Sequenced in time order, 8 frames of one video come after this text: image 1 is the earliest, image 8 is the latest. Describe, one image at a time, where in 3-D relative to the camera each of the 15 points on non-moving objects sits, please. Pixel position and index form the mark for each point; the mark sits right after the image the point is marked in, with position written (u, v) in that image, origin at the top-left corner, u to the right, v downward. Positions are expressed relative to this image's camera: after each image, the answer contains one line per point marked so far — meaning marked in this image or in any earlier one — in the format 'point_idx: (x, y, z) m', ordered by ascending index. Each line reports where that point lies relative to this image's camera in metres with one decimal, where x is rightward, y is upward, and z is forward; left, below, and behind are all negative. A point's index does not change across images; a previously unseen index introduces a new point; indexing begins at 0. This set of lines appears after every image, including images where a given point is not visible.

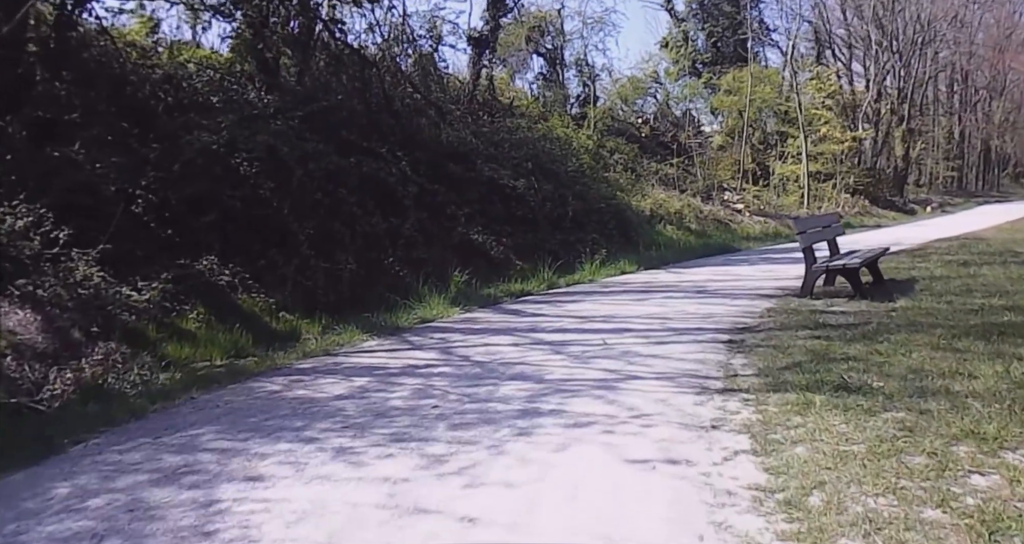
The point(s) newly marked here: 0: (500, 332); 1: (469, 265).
0: (-0.1, -0.5, +6.4) m
1: (-0.6, +0.1, +12.0) m
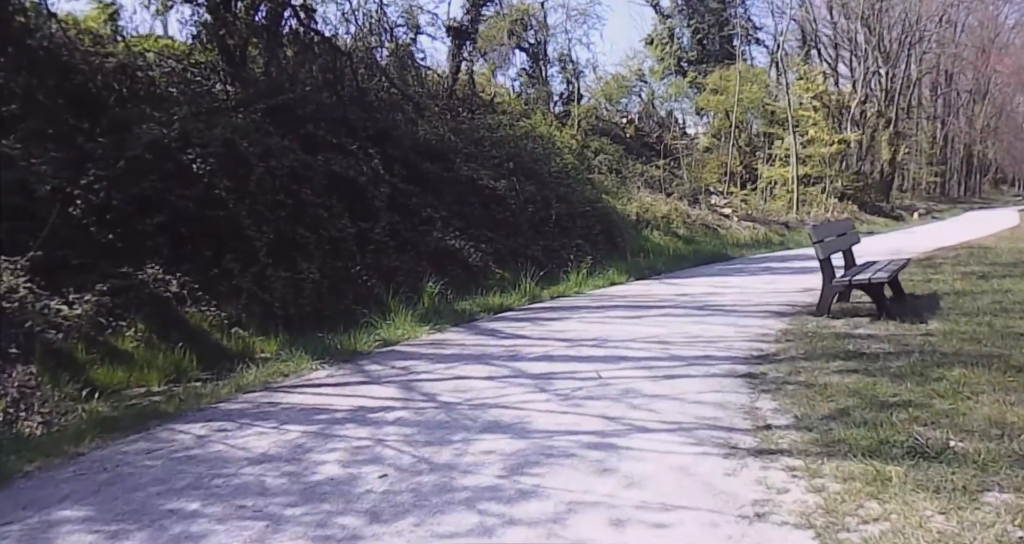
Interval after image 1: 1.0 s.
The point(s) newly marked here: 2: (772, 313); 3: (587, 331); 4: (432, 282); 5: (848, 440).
0: (-0.3, -0.6, +5.5) m
1: (-0.9, 0.0, +11.0) m
2: (+2.3, -0.4, +7.0) m
3: (+0.6, -0.5, +6.3) m
4: (-1.1, -0.1, +10.5) m
5: (+1.4, -0.7, +3.2) m
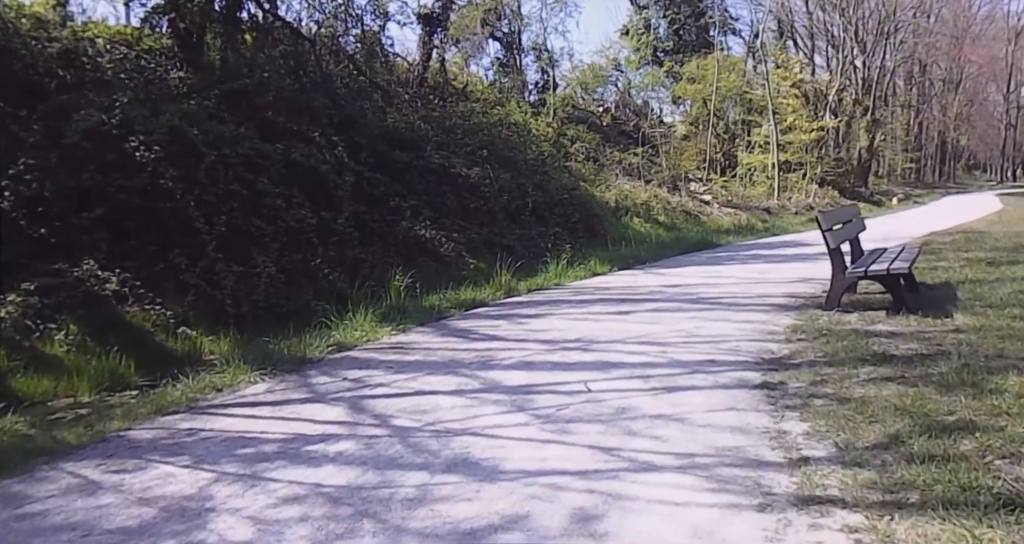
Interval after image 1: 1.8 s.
0: (-0.4, -0.6, +4.7) m
1: (-1.3, +0.1, +10.2) m
2: (+2.1, -0.3, +6.3) m
3: (+0.4, -0.4, +5.6) m
4: (-1.4, 0.0, +9.7) m
5: (+1.3, -0.7, +2.5) m
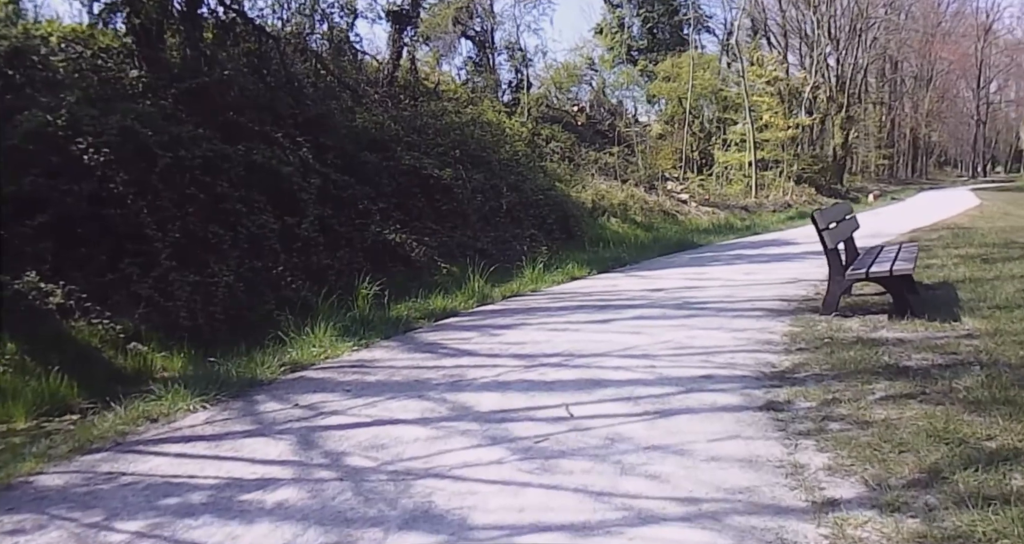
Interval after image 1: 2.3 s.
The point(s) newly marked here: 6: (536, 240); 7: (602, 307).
0: (-0.6, -0.6, +4.2) m
1: (-1.6, 0.0, +9.7) m
2: (+1.9, -0.3, +5.9) m
3: (+0.2, -0.5, +5.1) m
4: (-1.7, -0.1, +9.1) m
5: (+1.2, -0.7, +2.1) m
6: (+0.4, +0.5, +12.8) m
7: (+0.8, -0.3, +6.6) m
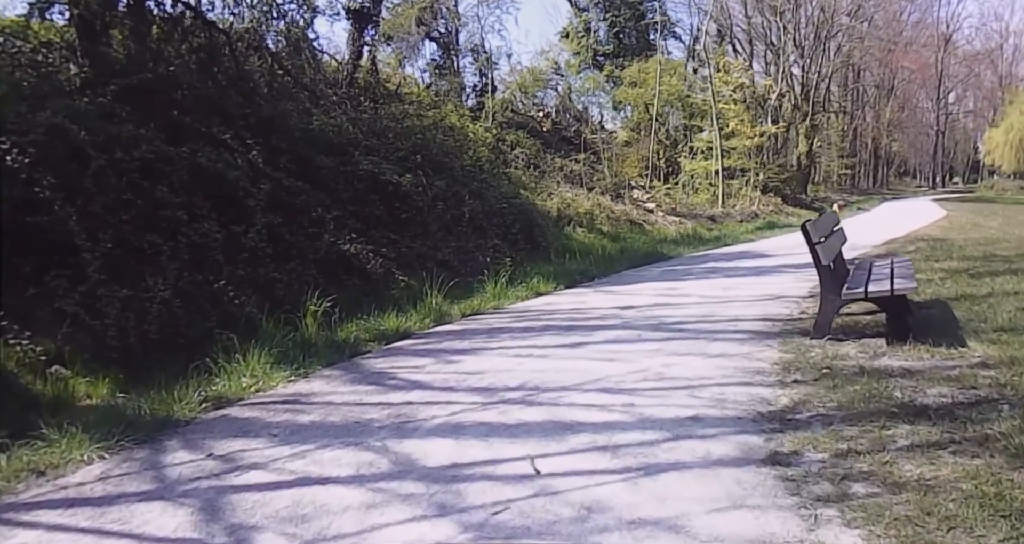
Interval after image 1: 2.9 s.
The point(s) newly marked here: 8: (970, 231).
0: (-0.8, -0.8, +3.5) m
1: (-2.0, -0.2, +9.0) m
2: (+1.6, -0.4, +5.3) m
3: (0.0, -0.6, +4.5) m
4: (-2.1, -0.3, +8.4) m
5: (+1.1, -0.8, +1.5) m
6: (-0.2, +0.3, +12.2) m
7: (+0.5, -0.4, +6.1) m
8: (+8.0, +0.7, +13.5) m
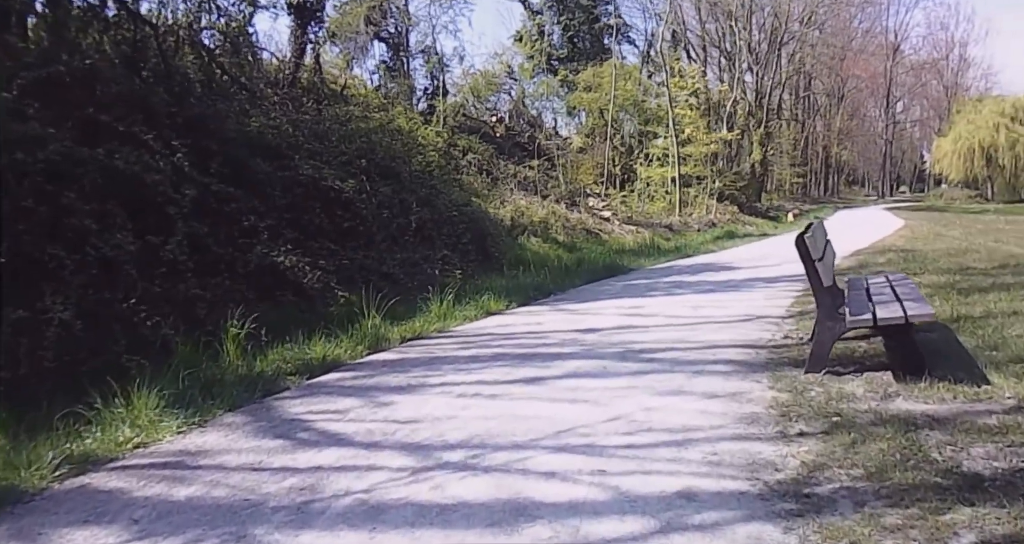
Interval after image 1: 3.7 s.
0: (-1.0, -0.9, +2.7) m
1: (-2.6, -0.4, +8.0) m
2: (+1.3, -0.5, +4.6) m
3: (-0.3, -0.7, +3.7) m
4: (-2.6, -0.5, +7.5) m
5: (+1.0, -0.9, +0.7) m
6: (-0.9, +0.1, +11.4) m
7: (+0.1, -0.6, +5.3) m
8: (+7.2, +0.5, +13.2) m
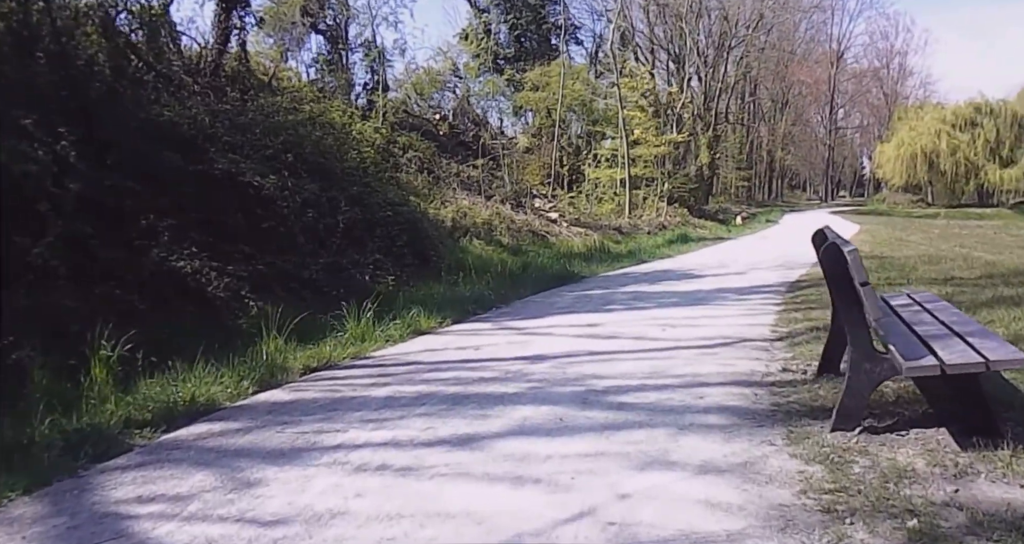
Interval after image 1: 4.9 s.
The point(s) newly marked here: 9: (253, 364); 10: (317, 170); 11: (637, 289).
0: (-1.2, -0.9, +1.4) m
1: (-3.1, -0.4, +6.6) m
2: (+1.0, -0.6, +3.5) m
3: (-0.5, -0.8, +2.5) m
4: (-3.1, -0.5, +6.1) m
5: (+1.0, -1.0, -0.4) m
6: (-1.7, 0.0, +10.1) m
7: (-0.3, -0.7, +4.1) m
8: (+6.2, +0.4, +12.4) m
9: (-1.7, -0.6, +5.0) m
10: (-2.7, +1.4, +10.4) m
11: (+1.3, -0.2, +8.4) m
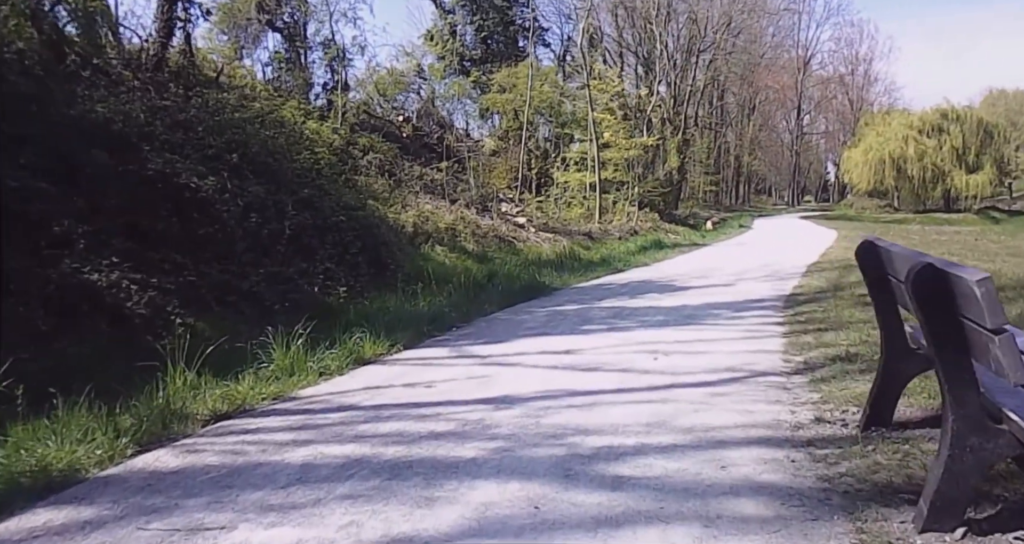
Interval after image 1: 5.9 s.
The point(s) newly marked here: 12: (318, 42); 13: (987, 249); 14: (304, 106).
0: (-1.2, -1.0, +0.4) m
1: (-3.4, -0.6, +5.5) m
2: (+0.8, -0.7, +2.6) m
3: (-0.6, -0.9, +1.5) m
4: (-3.4, -0.7, +5.0) m
5: (+1.0, -1.0, -1.3) m
6: (-2.1, -0.1, +9.0) m
7: (-0.5, -0.8, +3.1) m
8: (+5.7, +0.3, +11.7) m
9: (-1.9, -0.7, +4.0) m
10: (-3.2, +1.2, +9.3) m
11: (+1.0, -0.3, +7.5) m
12: (-5.0, +5.9, +19.4) m
13: (+8.7, +0.4, +14.3) m
14: (-4.2, +3.3, +14.8) m
